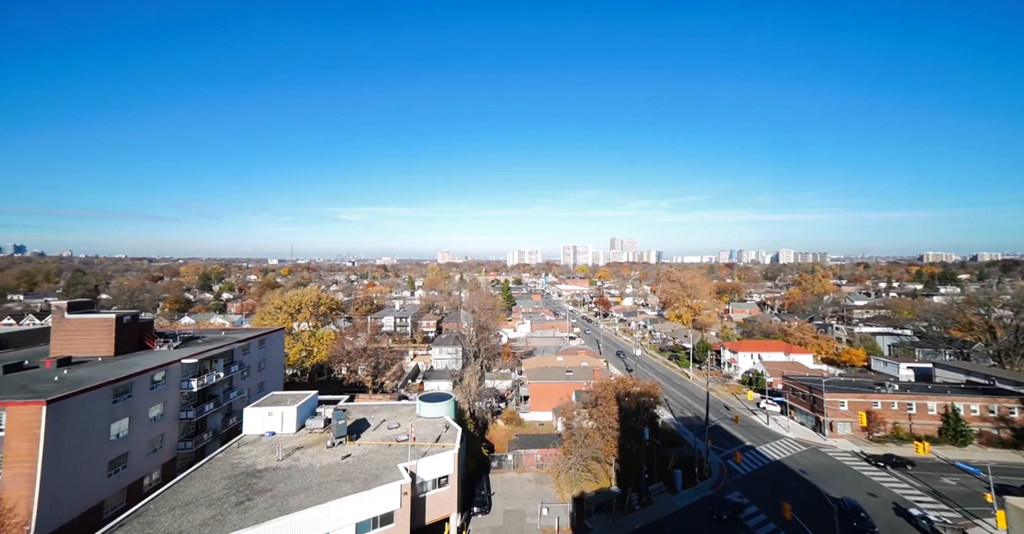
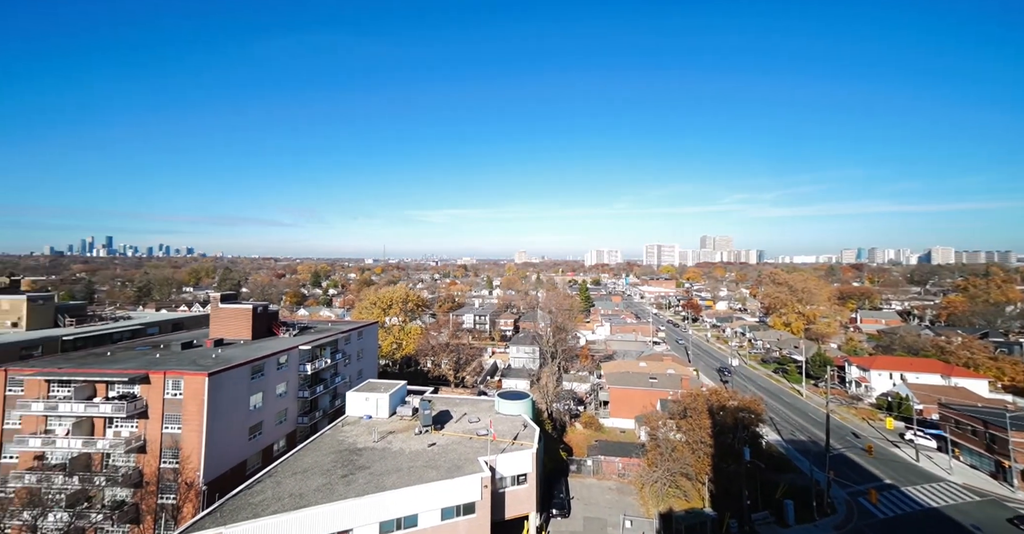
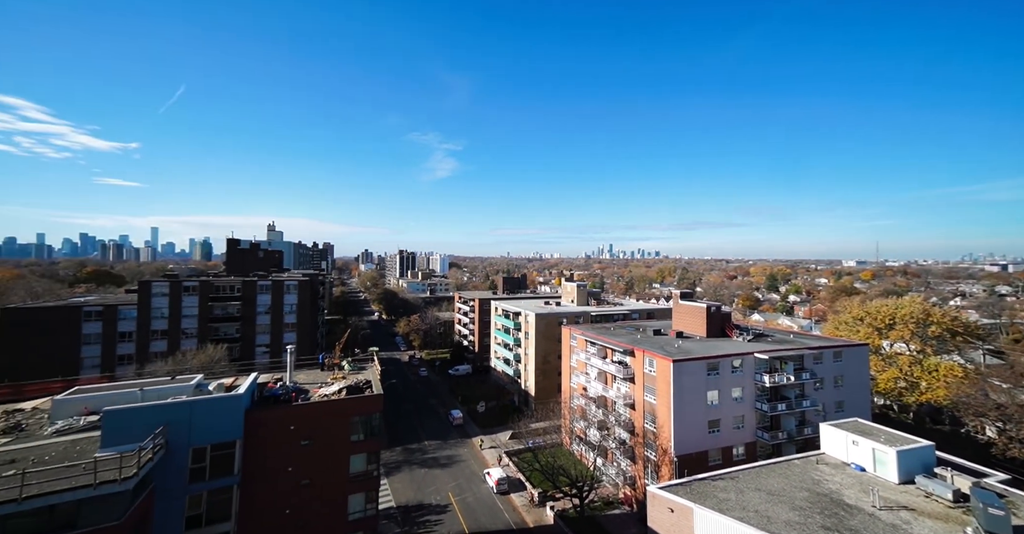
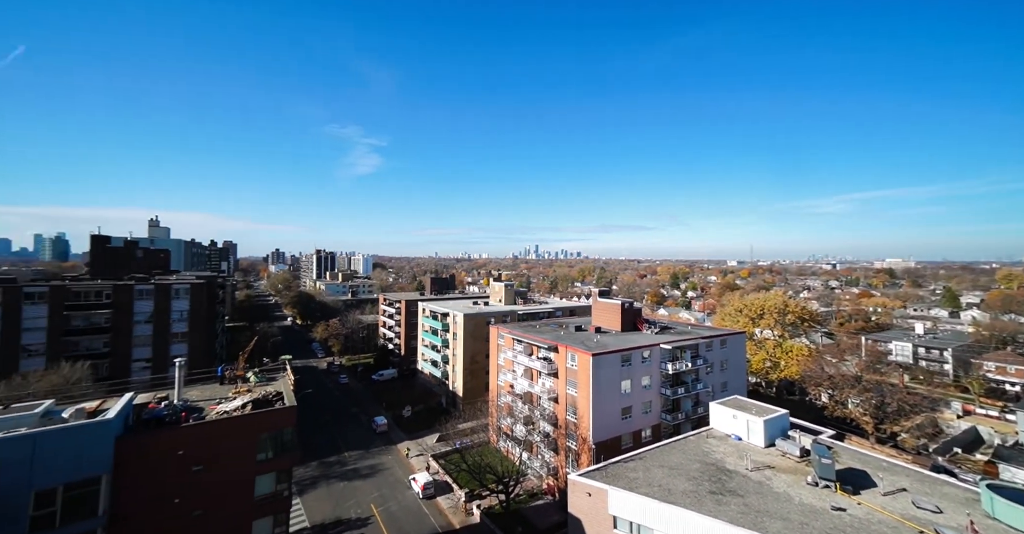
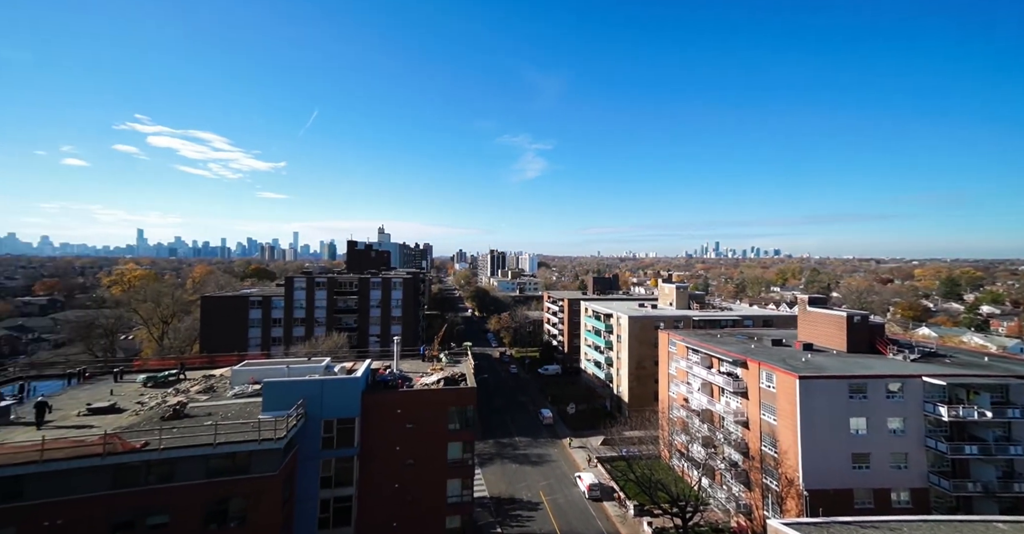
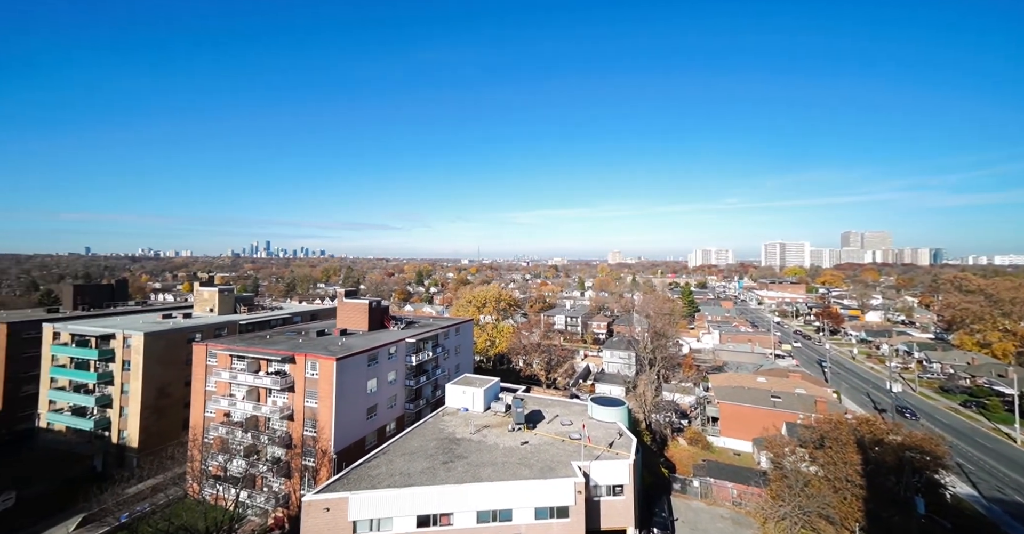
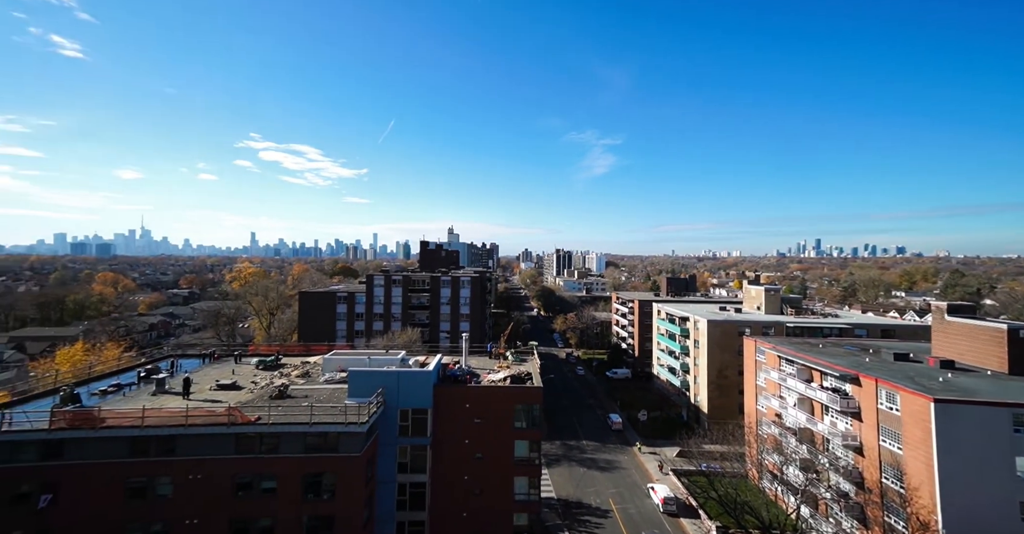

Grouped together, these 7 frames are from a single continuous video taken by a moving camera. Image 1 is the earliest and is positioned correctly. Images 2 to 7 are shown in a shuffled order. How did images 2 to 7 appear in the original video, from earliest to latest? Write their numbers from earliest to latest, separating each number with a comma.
2, 6, 4, 3, 5, 7
